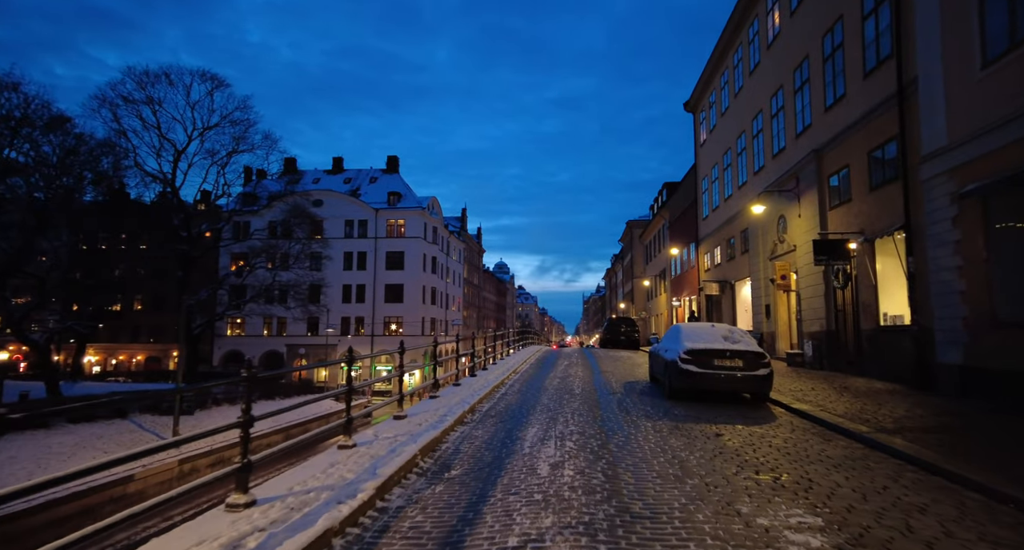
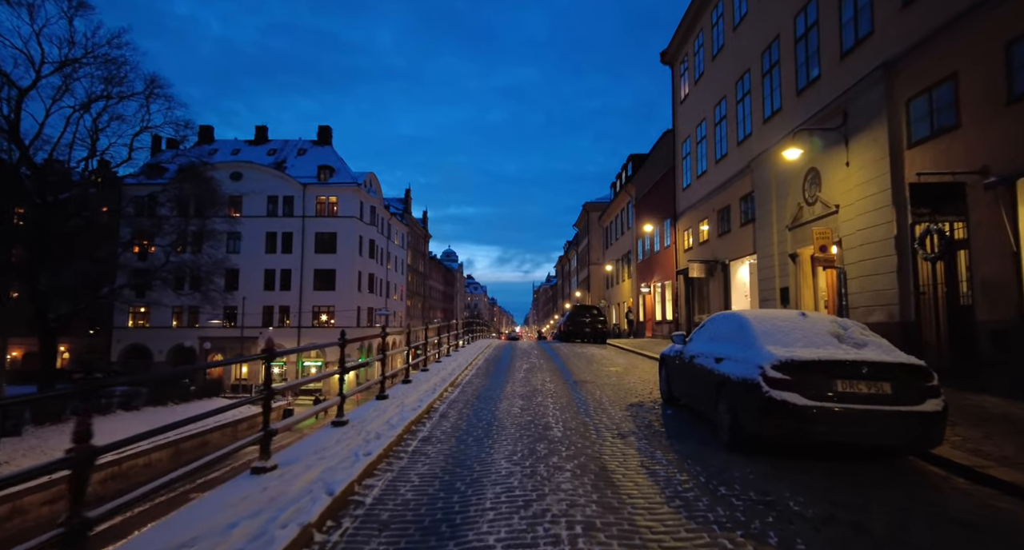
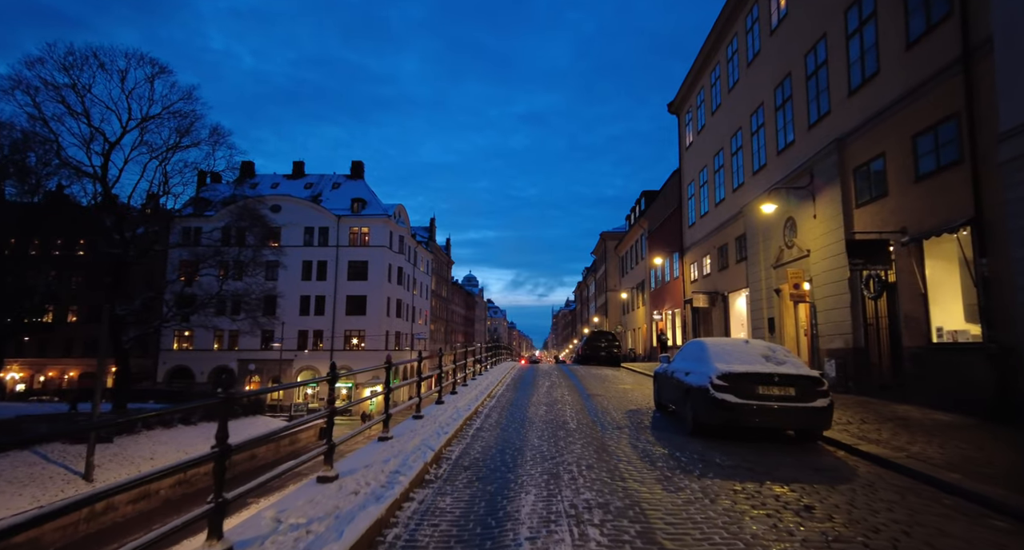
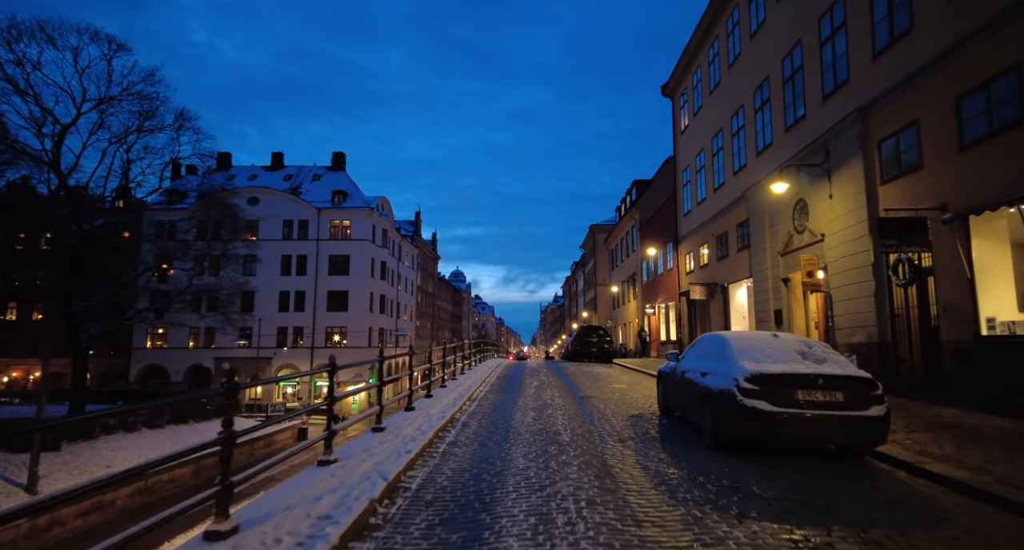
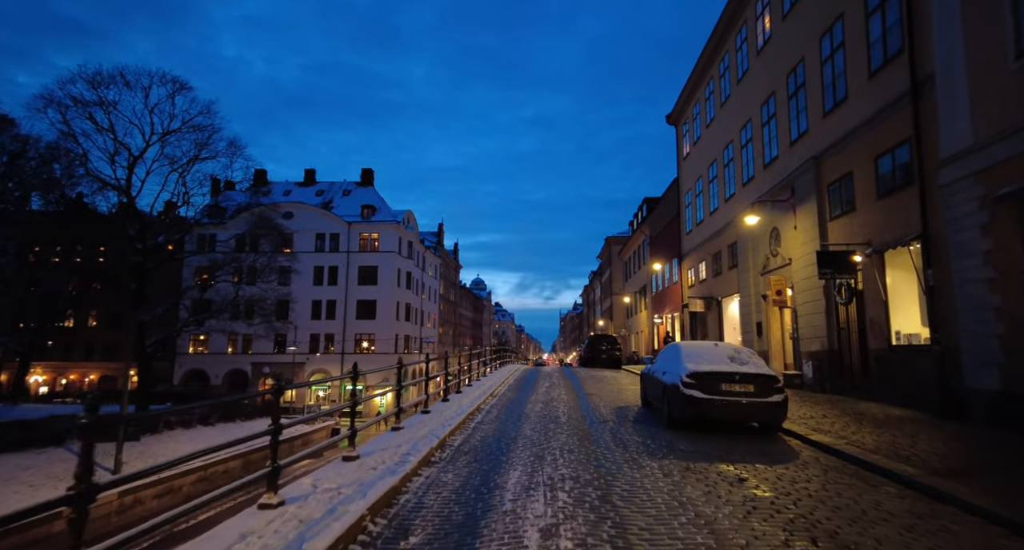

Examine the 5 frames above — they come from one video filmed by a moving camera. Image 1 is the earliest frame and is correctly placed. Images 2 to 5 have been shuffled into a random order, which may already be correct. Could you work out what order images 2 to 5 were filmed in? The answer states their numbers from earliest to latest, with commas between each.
5, 3, 4, 2
